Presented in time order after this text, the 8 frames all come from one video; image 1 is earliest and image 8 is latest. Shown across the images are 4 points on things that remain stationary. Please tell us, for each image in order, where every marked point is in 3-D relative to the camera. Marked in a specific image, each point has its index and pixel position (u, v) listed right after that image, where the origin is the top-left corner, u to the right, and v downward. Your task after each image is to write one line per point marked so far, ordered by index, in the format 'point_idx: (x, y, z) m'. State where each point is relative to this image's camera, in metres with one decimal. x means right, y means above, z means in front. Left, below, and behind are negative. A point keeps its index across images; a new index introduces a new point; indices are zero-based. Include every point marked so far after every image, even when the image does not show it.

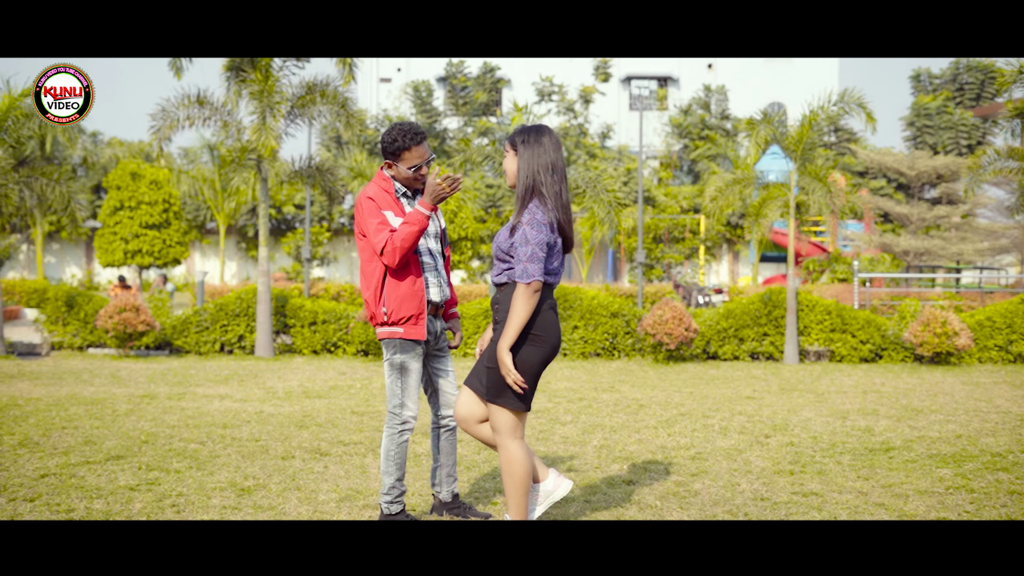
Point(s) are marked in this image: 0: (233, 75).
0: (-4.4, +3.3, +12.4) m
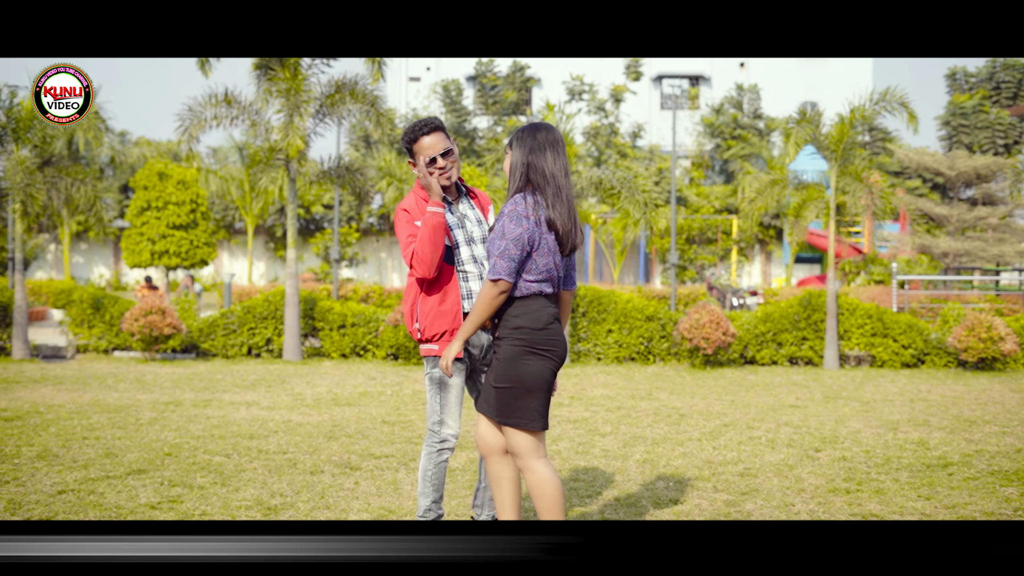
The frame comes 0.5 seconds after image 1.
0: (-3.9, +3.3, +12.4) m
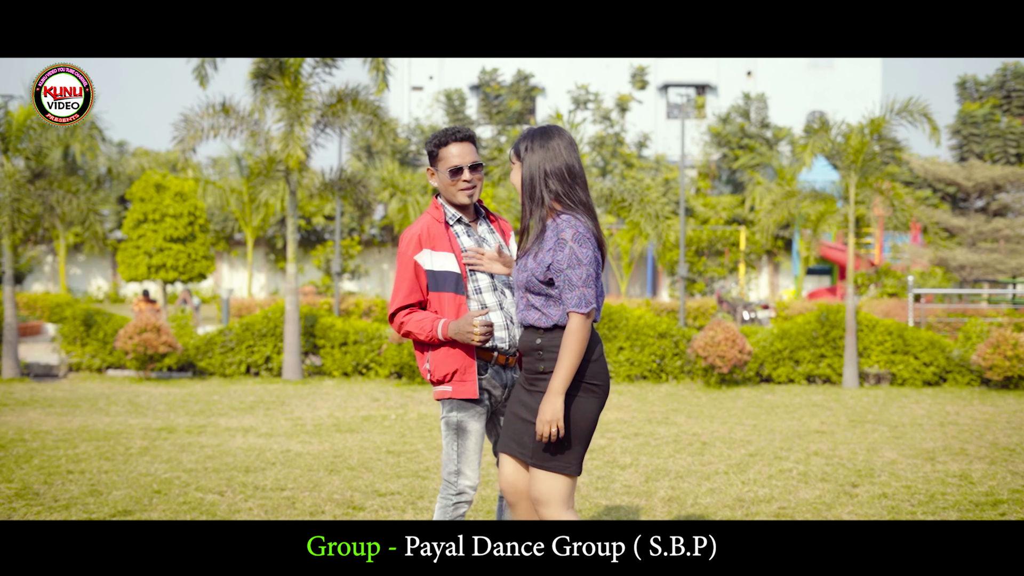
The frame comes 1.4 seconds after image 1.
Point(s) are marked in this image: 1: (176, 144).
0: (-3.8, +3.1, +12.0) m
1: (-5.1, +2.2, +12.2) m
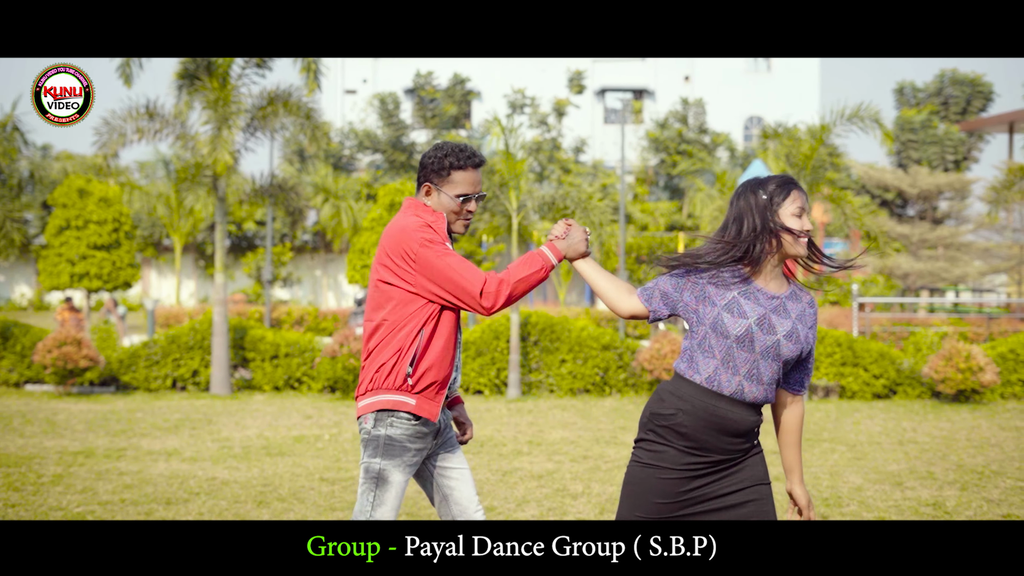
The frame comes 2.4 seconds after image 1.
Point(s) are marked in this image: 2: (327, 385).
0: (-4.6, +2.9, +11.2) m
1: (-5.9, +2.0, +11.2) m
2: (-2.7, -1.4, +11.3) m
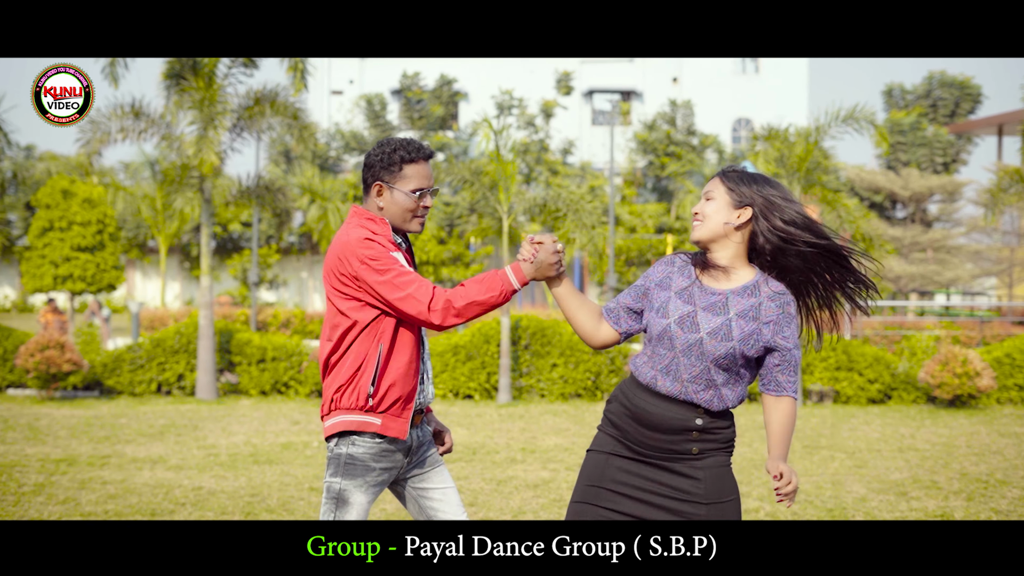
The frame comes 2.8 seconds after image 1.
0: (-4.8, +2.9, +10.9) m
1: (-6.0, +1.9, +11.0) m
2: (-2.8, -1.5, +11.1) m
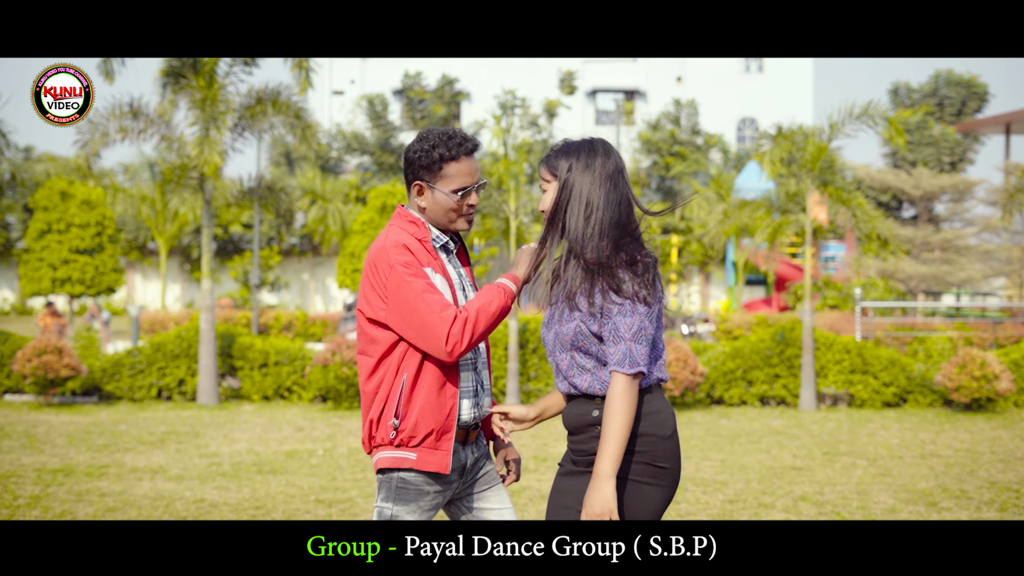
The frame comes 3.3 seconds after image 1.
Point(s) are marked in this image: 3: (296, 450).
0: (-4.7, +2.8, +10.7) m
1: (-5.9, +1.9, +10.8) m
2: (-2.7, -1.5, +10.9) m
3: (-2.1, -1.6, +7.6) m
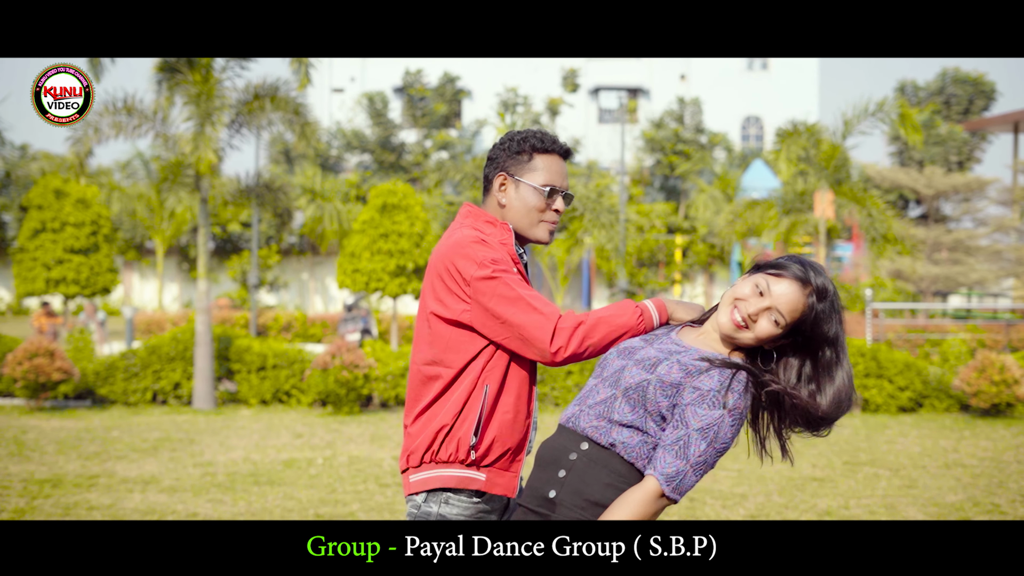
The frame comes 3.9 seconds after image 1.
0: (-4.6, +2.8, +10.4) m
1: (-5.9, +1.9, +10.5) m
2: (-2.6, -1.5, +10.6) m
3: (-2.0, -1.6, +7.4) m
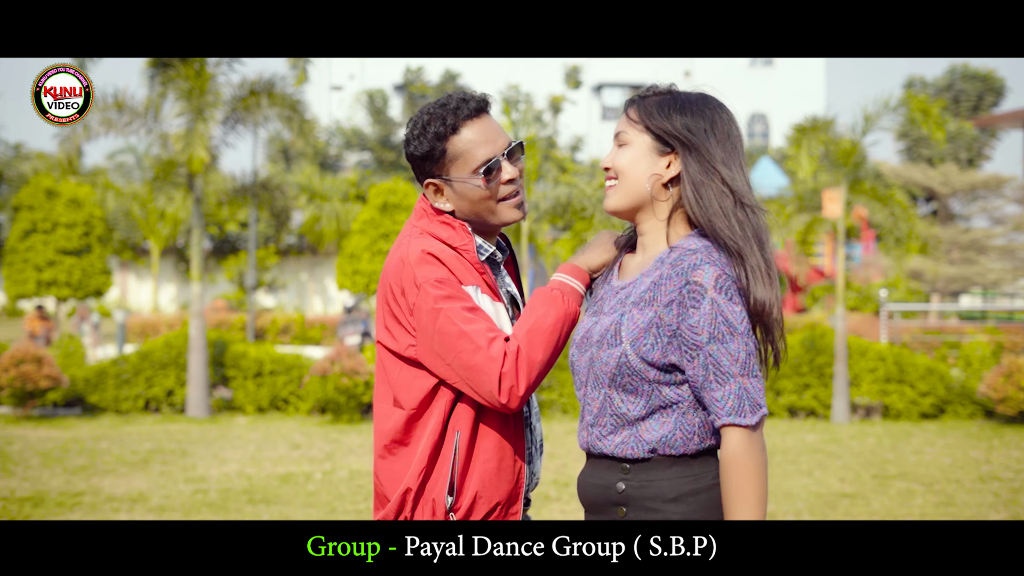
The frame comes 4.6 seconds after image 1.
0: (-4.5, +2.8, +10.0) m
1: (-5.8, +1.8, +10.1) m
2: (-2.5, -1.5, +10.2) m
3: (-2.0, -1.6, +7.0) m
